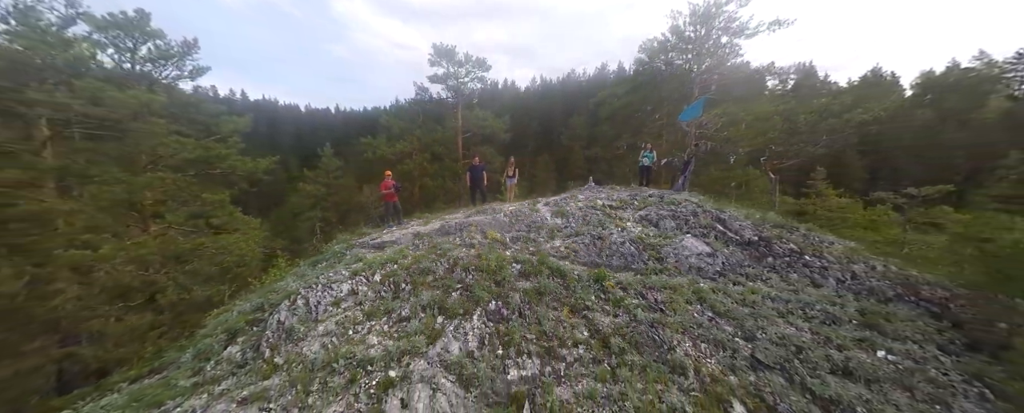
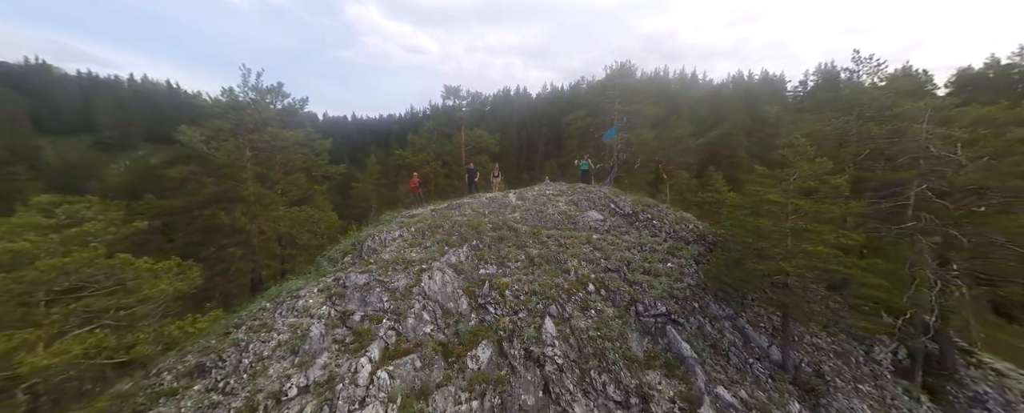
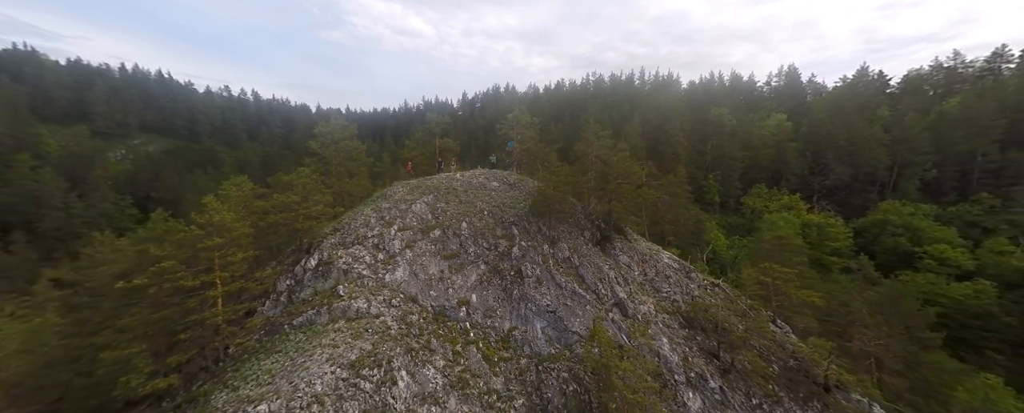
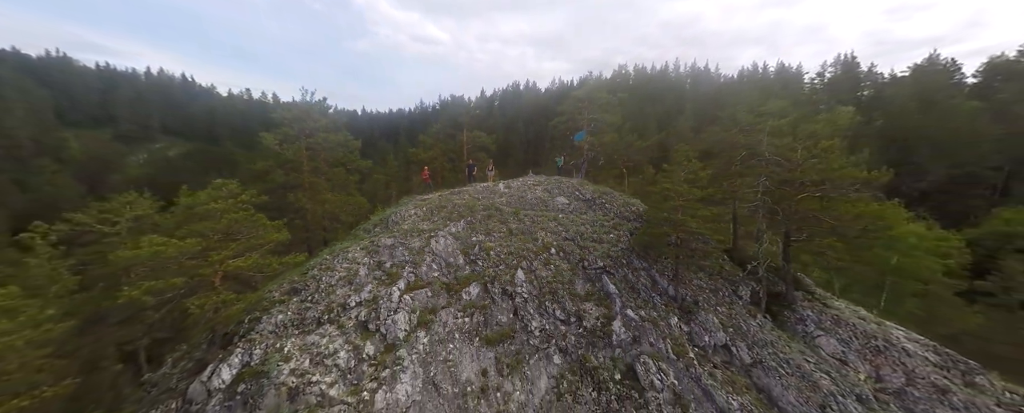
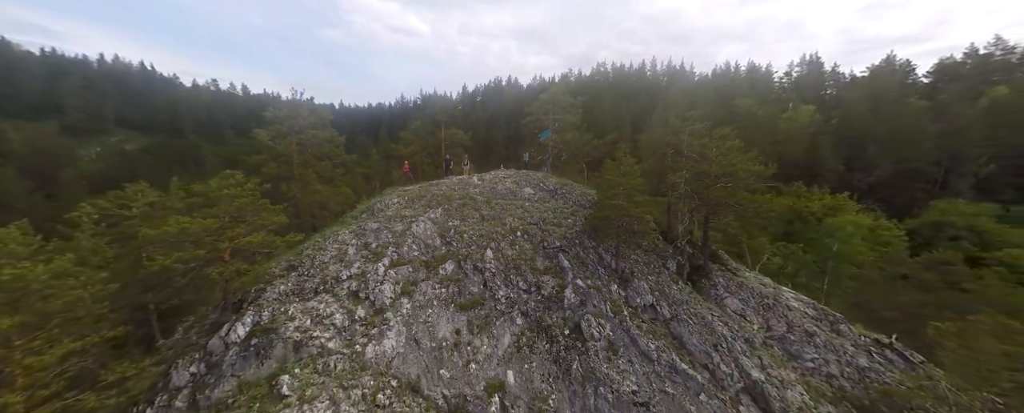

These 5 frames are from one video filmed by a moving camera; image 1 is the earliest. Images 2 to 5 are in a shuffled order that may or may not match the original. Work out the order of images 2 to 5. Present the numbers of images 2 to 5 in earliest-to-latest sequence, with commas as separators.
2, 4, 5, 3
